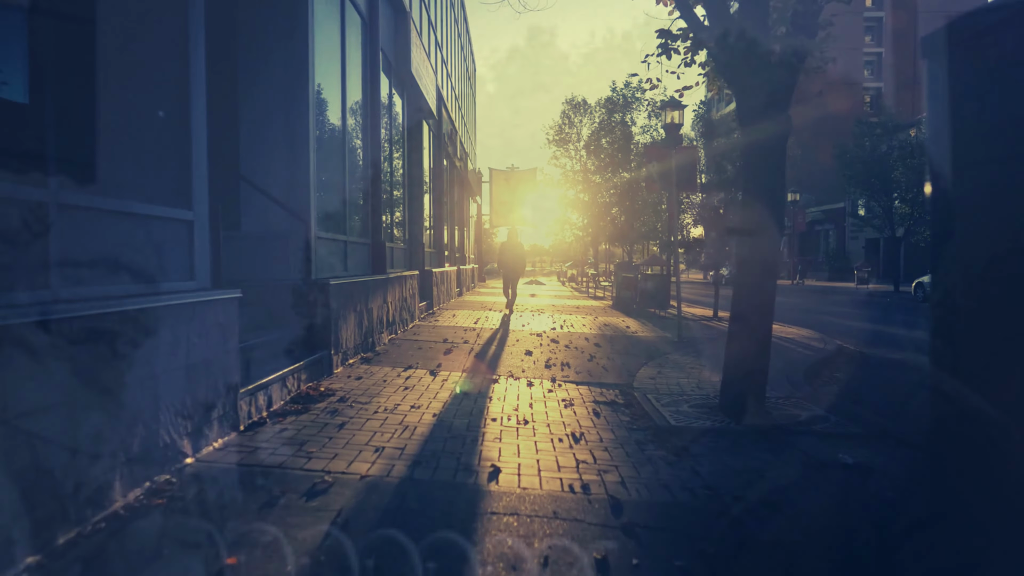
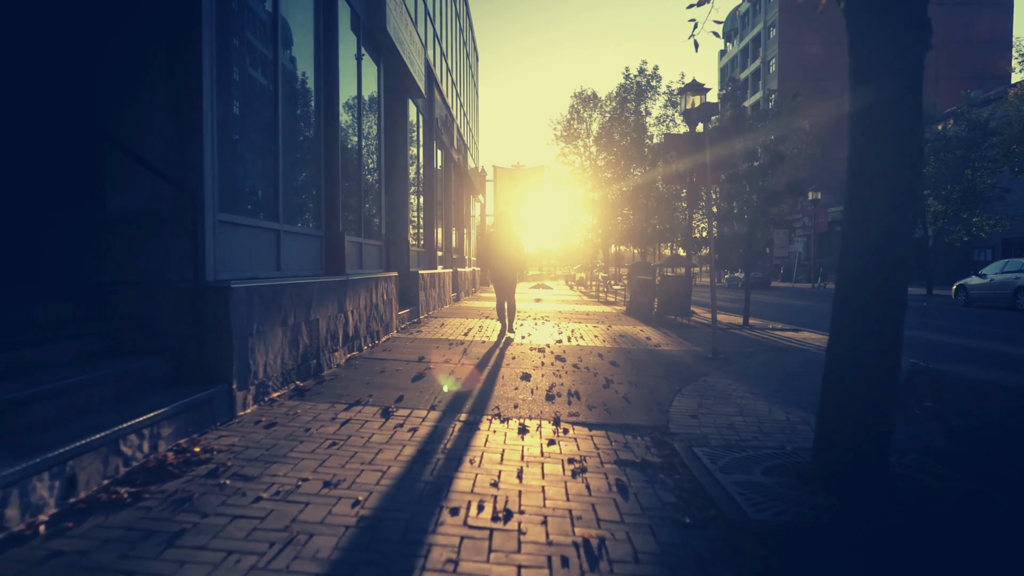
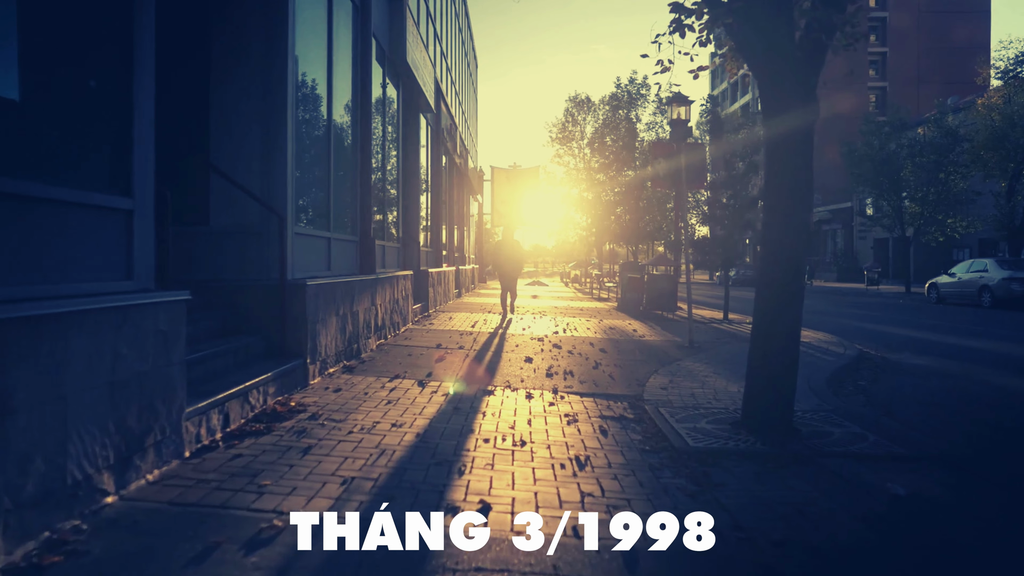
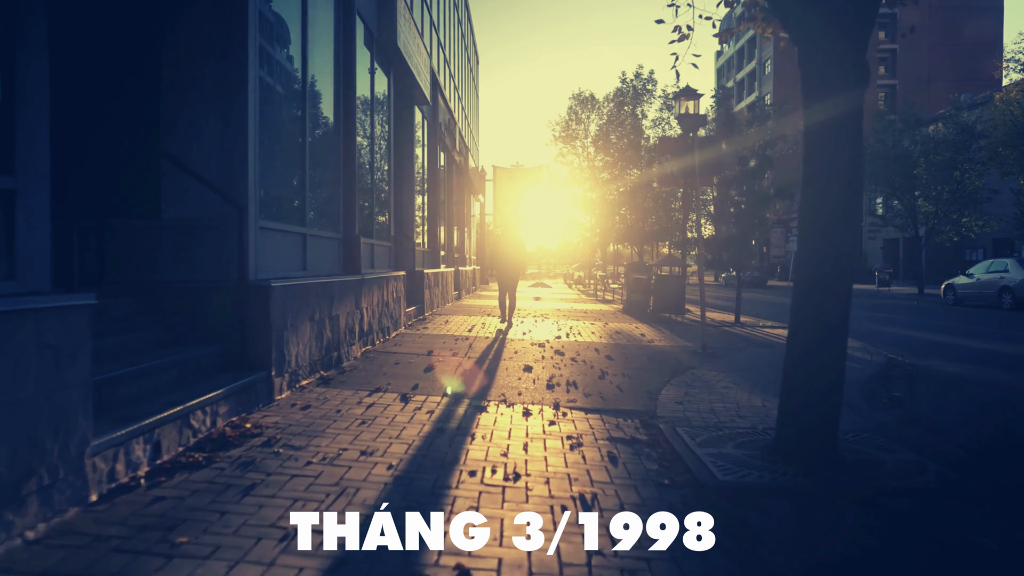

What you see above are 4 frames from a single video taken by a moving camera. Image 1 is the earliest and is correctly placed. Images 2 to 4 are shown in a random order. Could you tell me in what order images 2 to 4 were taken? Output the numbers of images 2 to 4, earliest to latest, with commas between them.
3, 4, 2
